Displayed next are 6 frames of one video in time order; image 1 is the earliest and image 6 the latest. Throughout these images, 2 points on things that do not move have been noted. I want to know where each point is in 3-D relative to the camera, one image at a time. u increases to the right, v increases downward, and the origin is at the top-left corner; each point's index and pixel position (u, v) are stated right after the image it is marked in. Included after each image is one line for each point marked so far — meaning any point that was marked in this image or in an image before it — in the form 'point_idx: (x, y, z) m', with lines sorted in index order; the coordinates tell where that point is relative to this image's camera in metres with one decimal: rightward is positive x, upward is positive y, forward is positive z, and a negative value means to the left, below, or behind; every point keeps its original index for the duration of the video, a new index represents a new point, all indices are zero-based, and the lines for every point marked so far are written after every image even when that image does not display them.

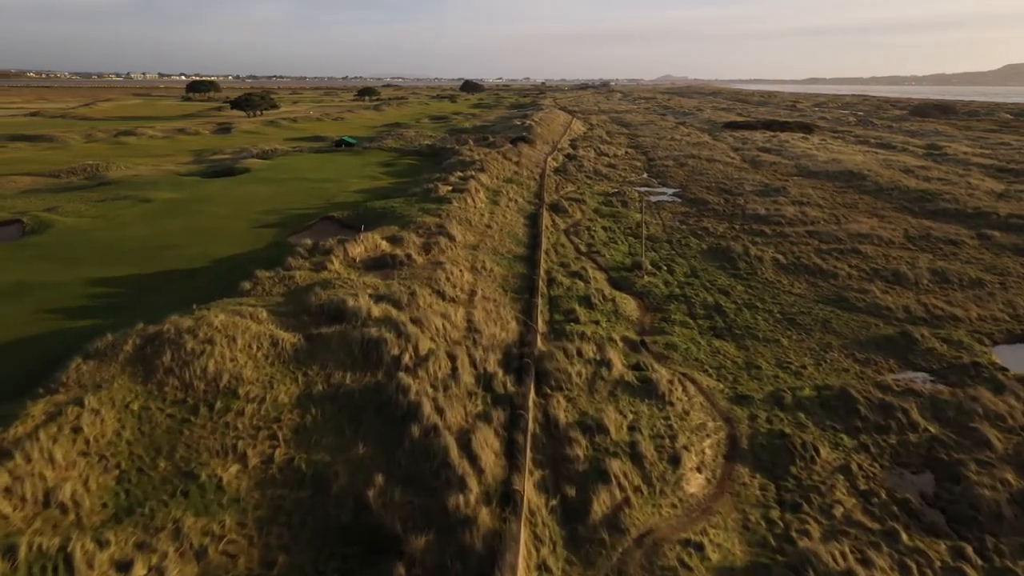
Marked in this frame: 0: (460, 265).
0: (-0.9, +0.4, +14.1) m
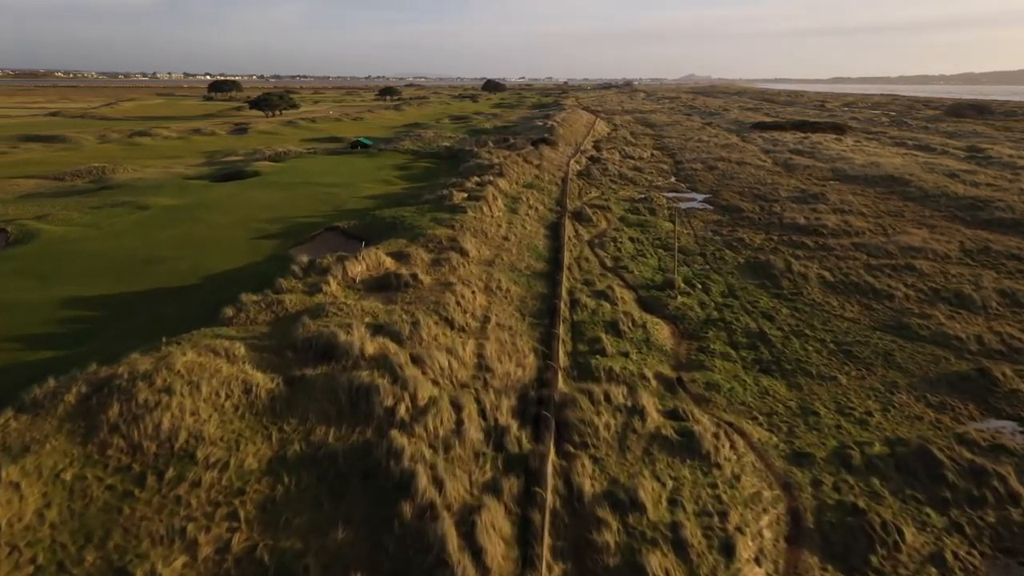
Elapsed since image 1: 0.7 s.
0: (-0.6, 0.0, +12.7) m
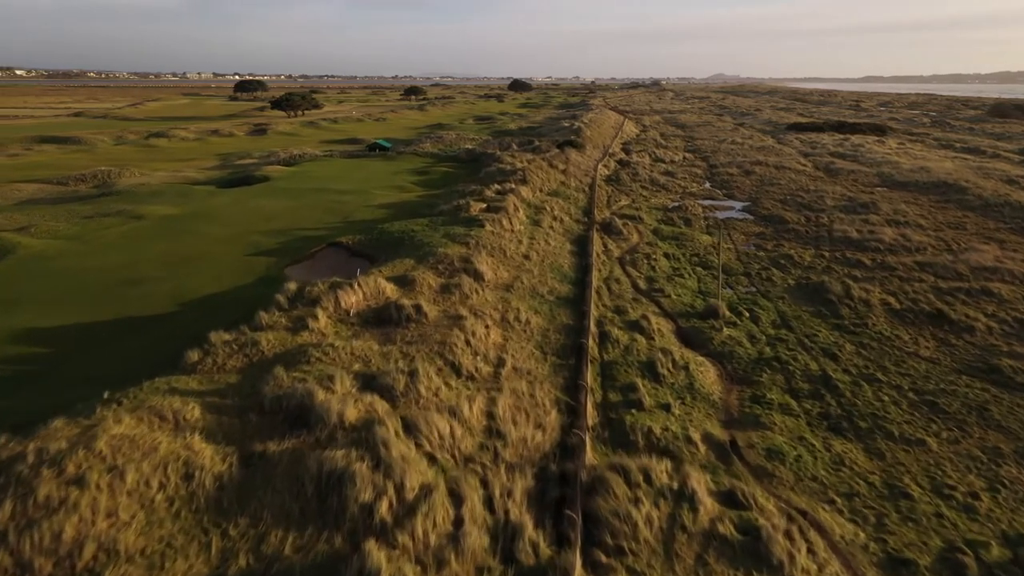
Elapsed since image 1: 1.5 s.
0: (-0.3, -0.4, +10.9) m
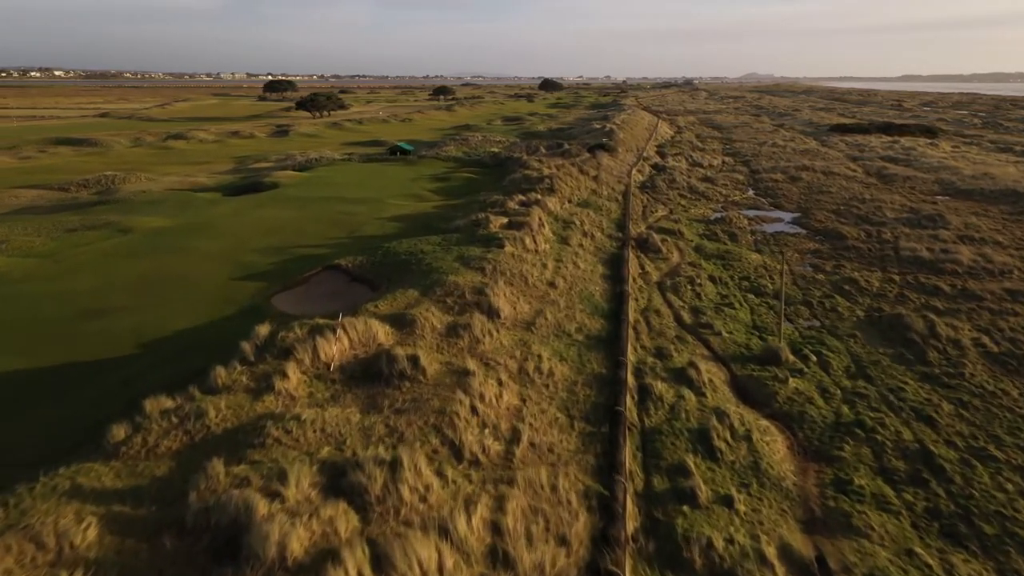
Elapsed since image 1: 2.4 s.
0: (-0.1, -0.9, +8.9) m
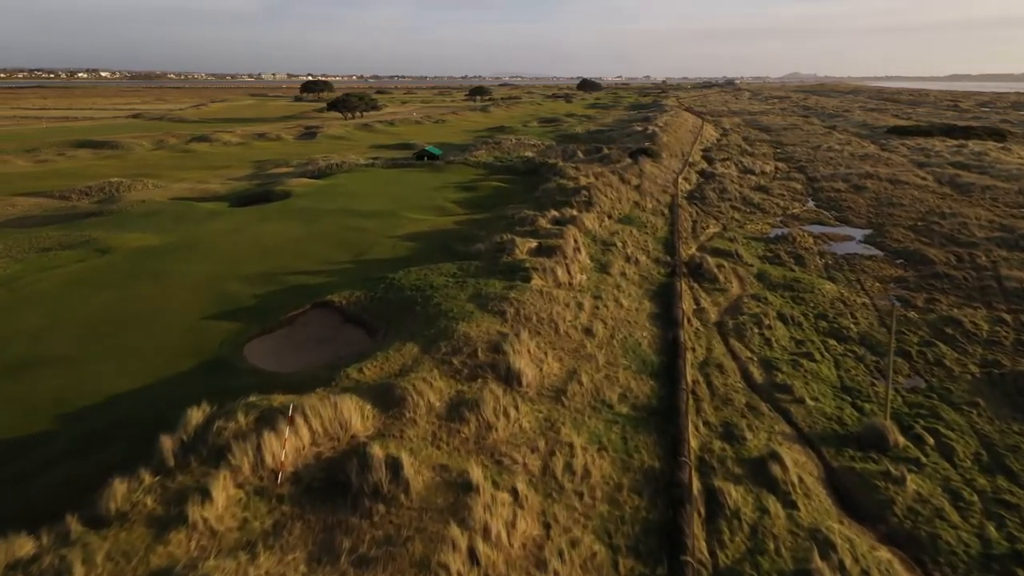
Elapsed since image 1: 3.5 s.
0: (0.0, -1.4, +6.4) m
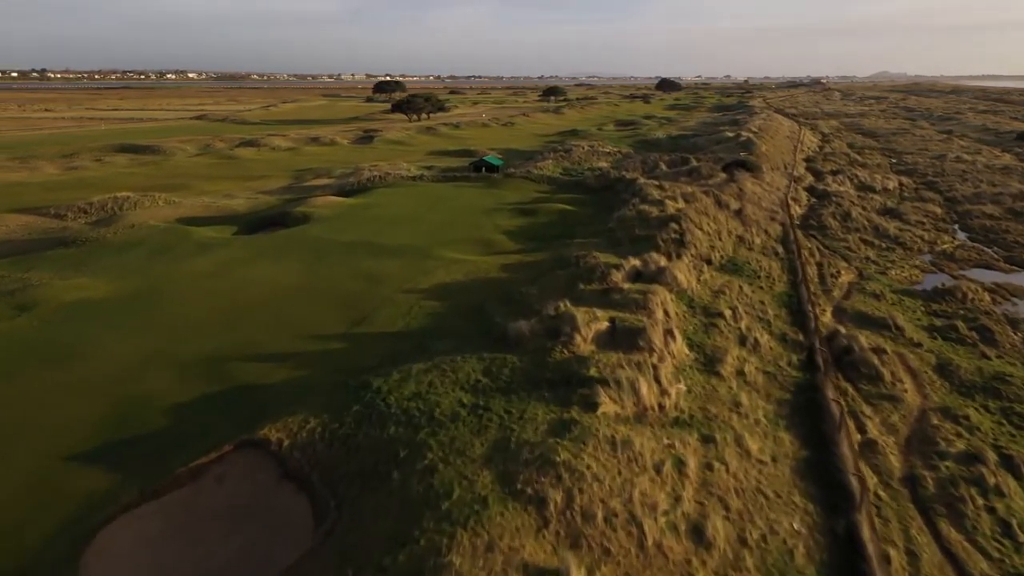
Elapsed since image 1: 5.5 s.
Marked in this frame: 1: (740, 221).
0: (0.0, -2.5, +1.9) m
1: (+4.7, +1.3, +17.5) m
